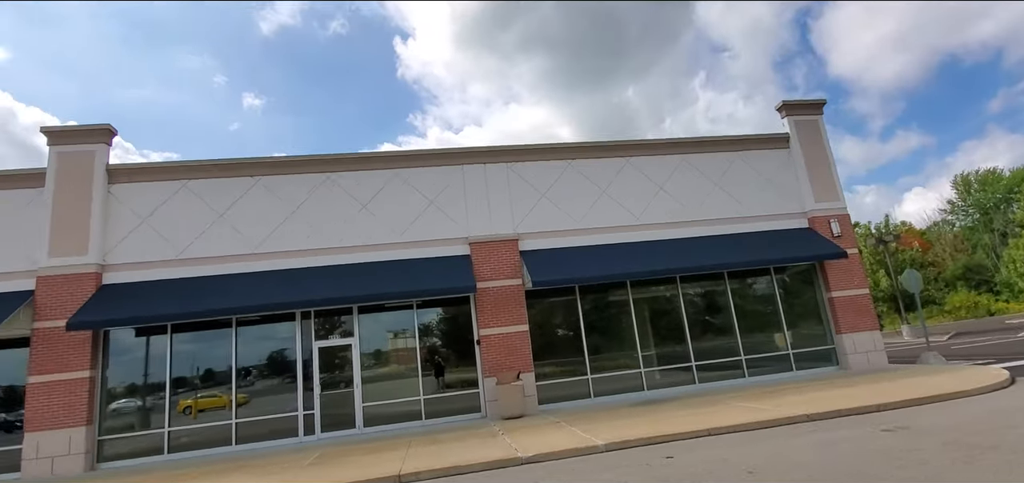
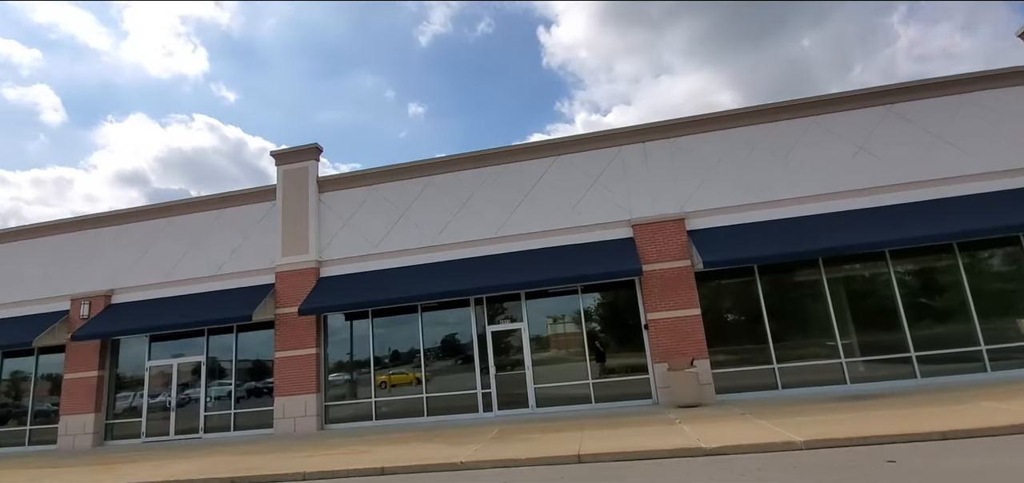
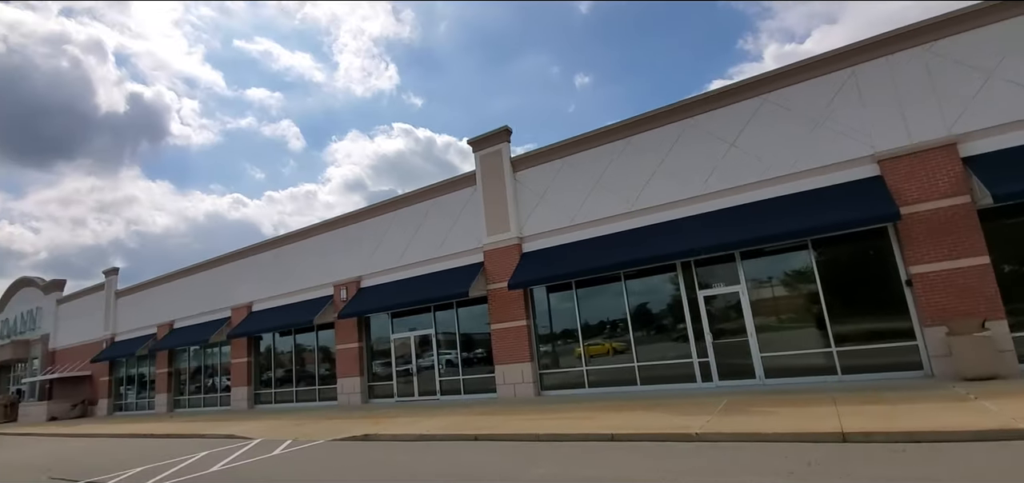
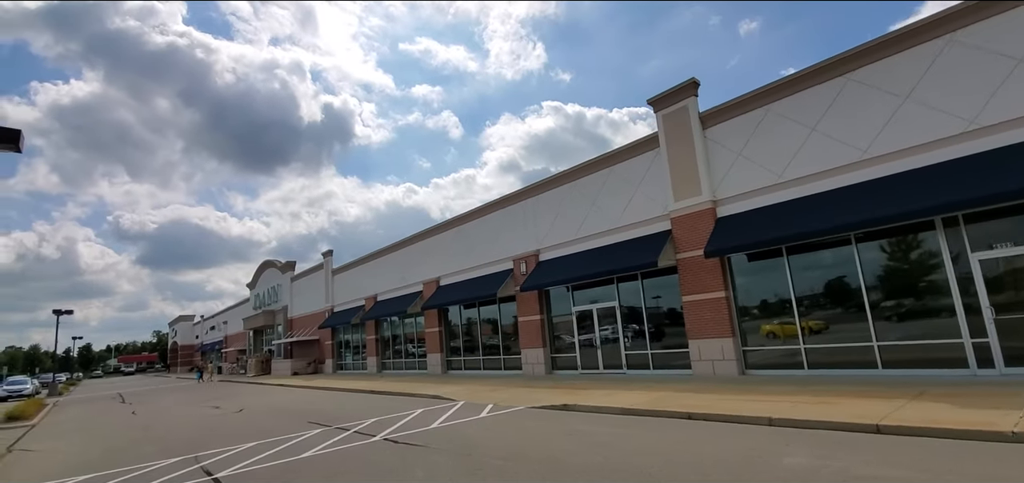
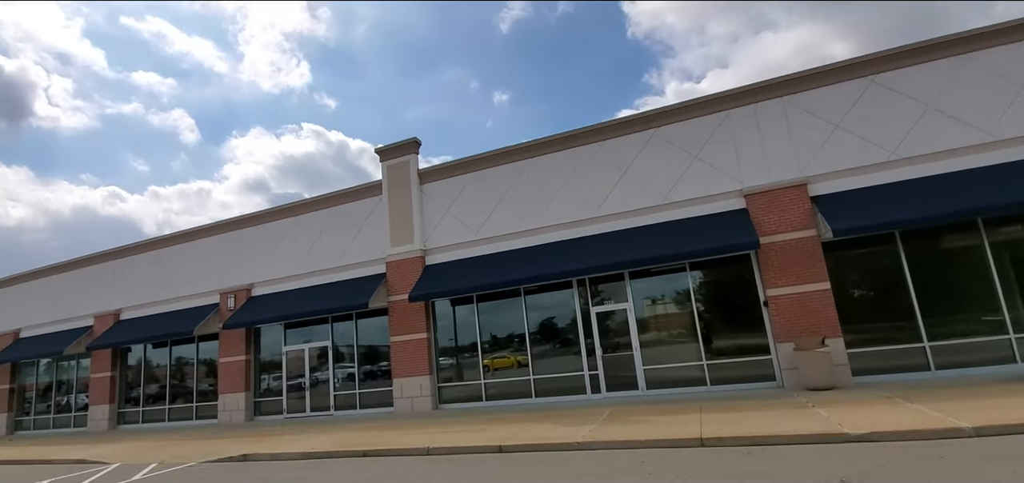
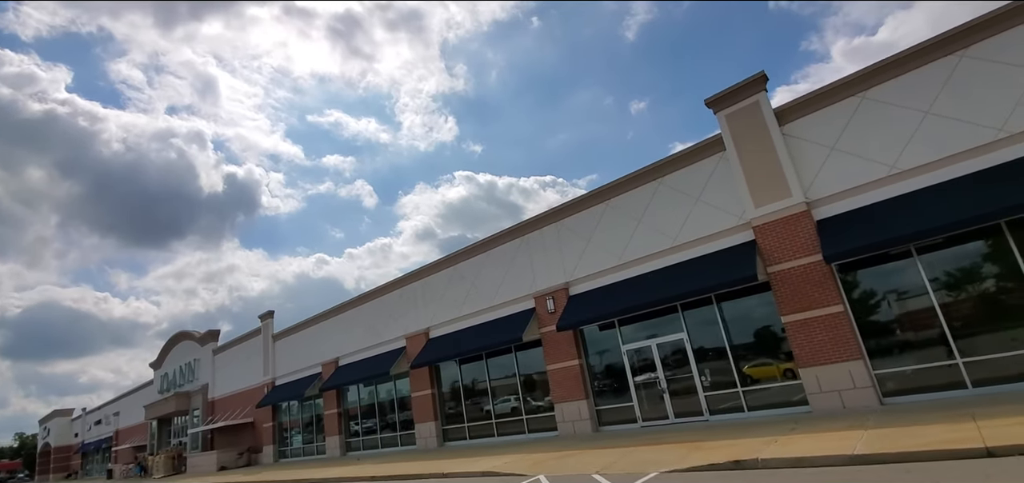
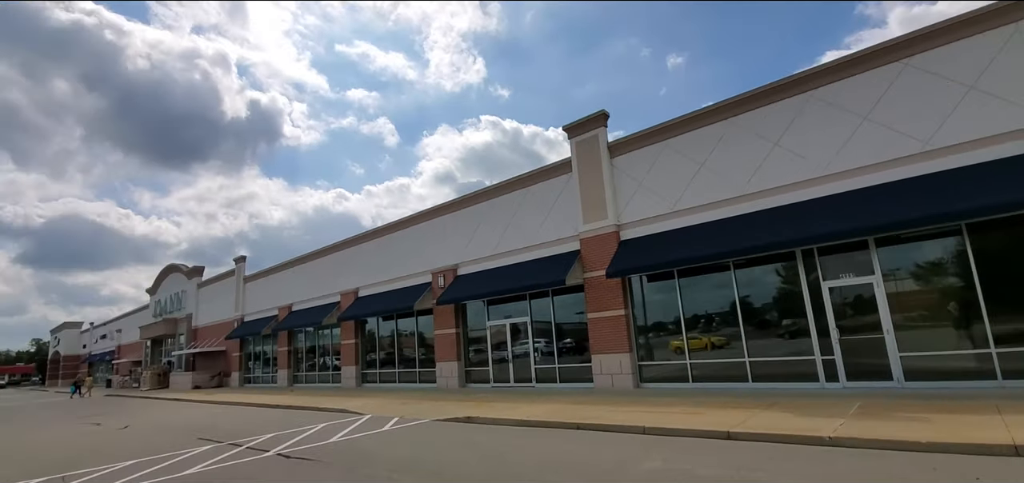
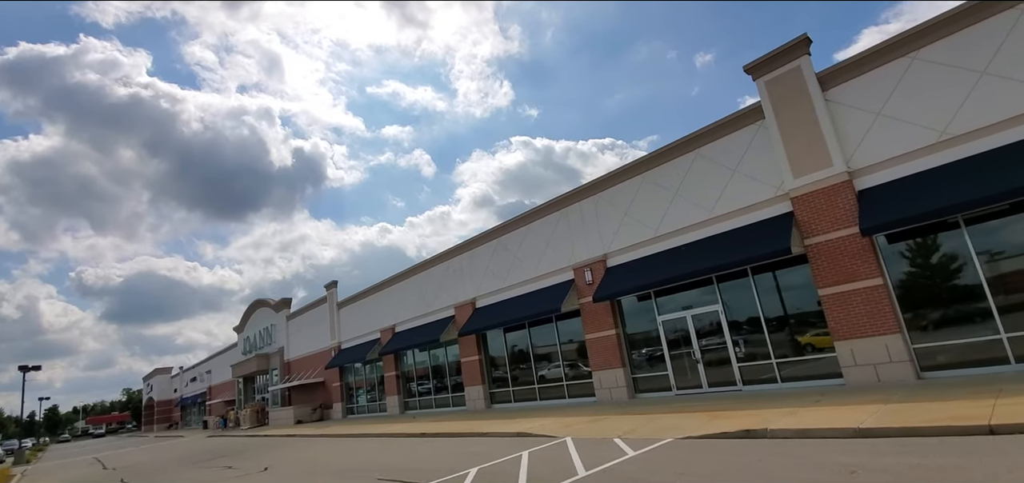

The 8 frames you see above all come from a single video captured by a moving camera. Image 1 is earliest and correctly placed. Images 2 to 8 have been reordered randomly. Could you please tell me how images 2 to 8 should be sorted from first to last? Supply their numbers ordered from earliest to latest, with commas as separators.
2, 5, 3, 7, 4, 8, 6
